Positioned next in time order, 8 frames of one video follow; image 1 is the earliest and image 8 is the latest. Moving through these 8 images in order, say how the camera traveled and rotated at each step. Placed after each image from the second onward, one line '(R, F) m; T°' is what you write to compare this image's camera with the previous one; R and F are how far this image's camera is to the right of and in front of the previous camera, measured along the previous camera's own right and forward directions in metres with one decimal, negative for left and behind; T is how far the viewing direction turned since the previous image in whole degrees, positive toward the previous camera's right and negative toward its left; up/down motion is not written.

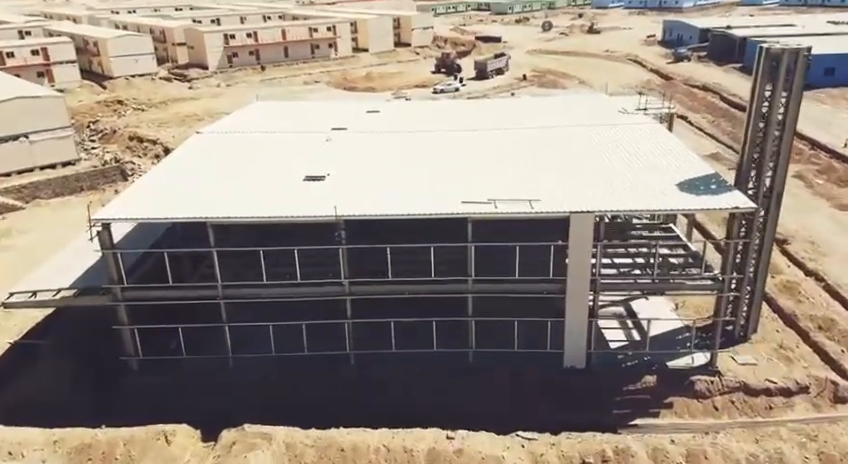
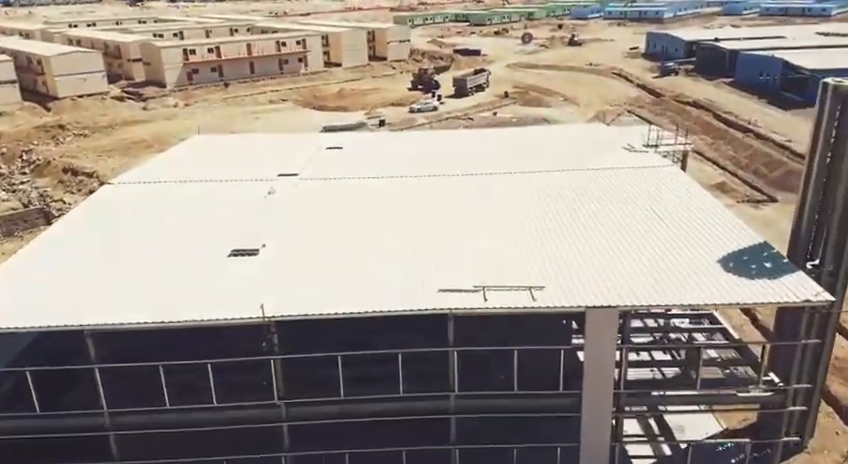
(+0.3, +4.0) m; +2°
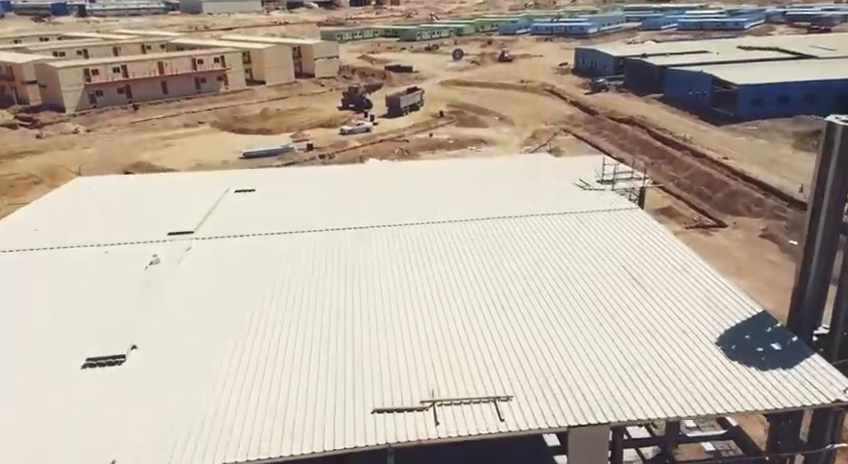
(+0.2, +2.9) m; +6°
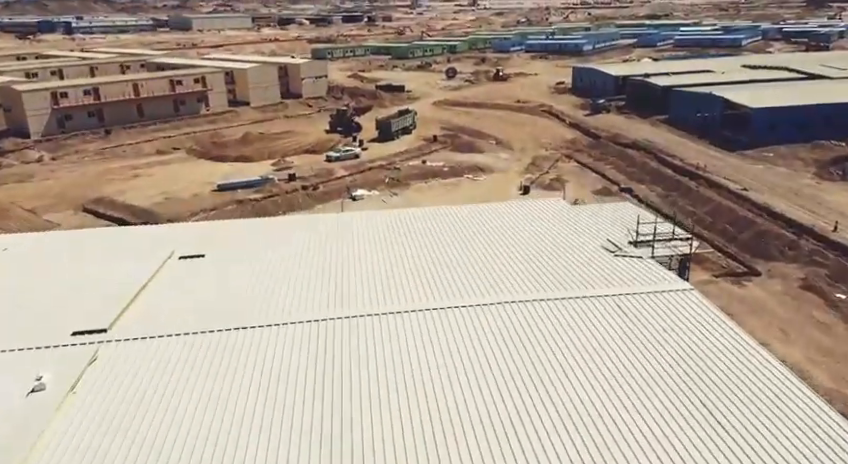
(0.0, +3.6) m; +1°
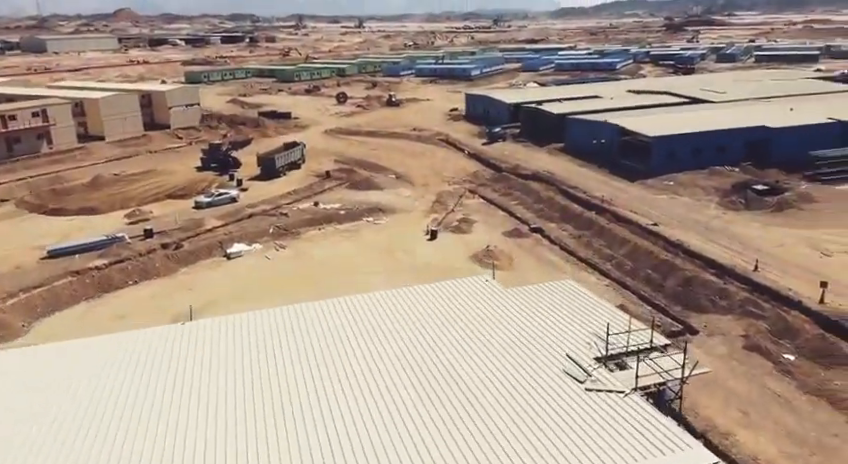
(+0.1, +4.9) m; +9°
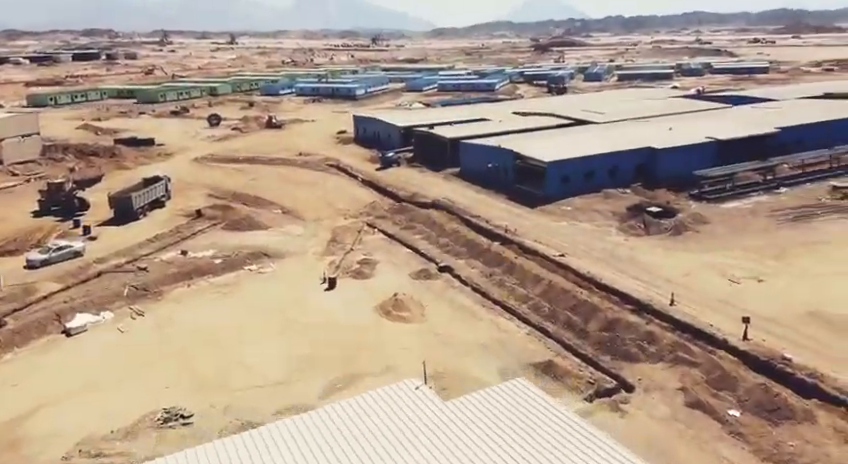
(-0.3, +4.1) m; +10°
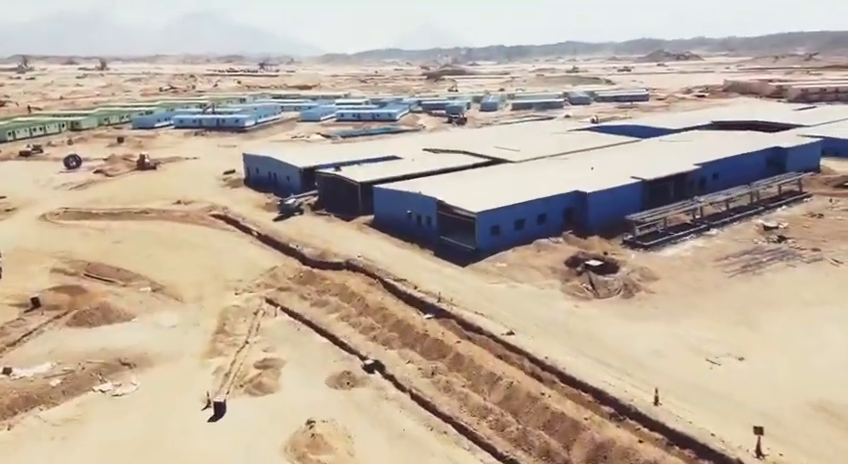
(-0.8, +7.1) m; +9°
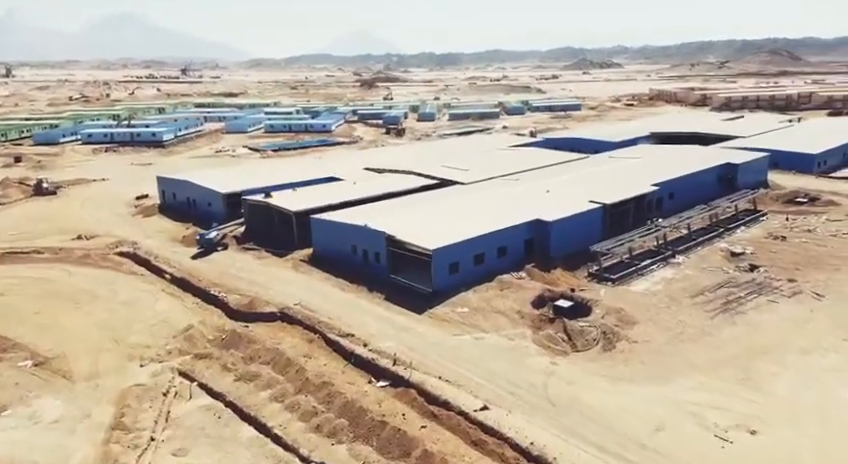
(-0.6, +5.3) m; +5°
